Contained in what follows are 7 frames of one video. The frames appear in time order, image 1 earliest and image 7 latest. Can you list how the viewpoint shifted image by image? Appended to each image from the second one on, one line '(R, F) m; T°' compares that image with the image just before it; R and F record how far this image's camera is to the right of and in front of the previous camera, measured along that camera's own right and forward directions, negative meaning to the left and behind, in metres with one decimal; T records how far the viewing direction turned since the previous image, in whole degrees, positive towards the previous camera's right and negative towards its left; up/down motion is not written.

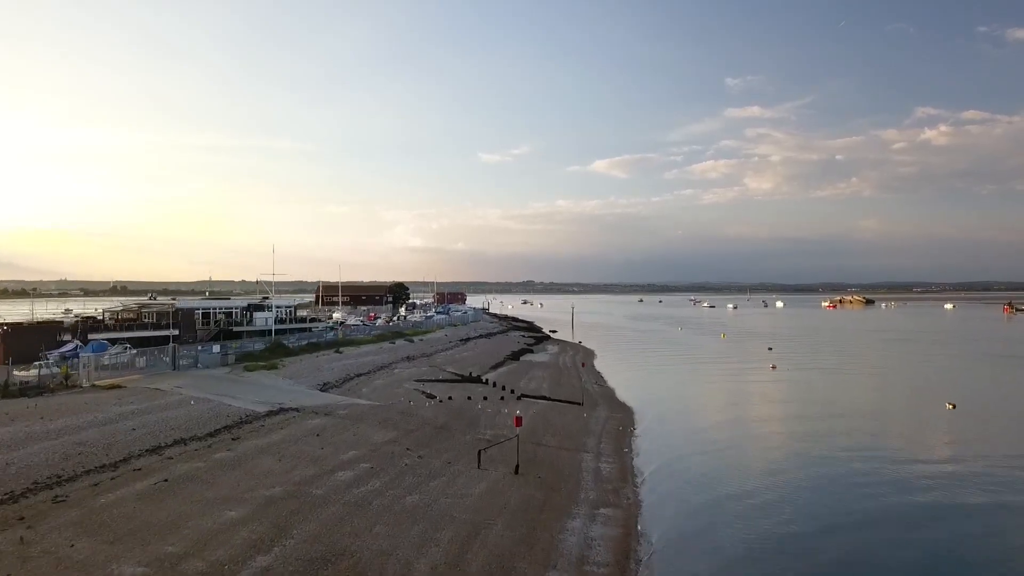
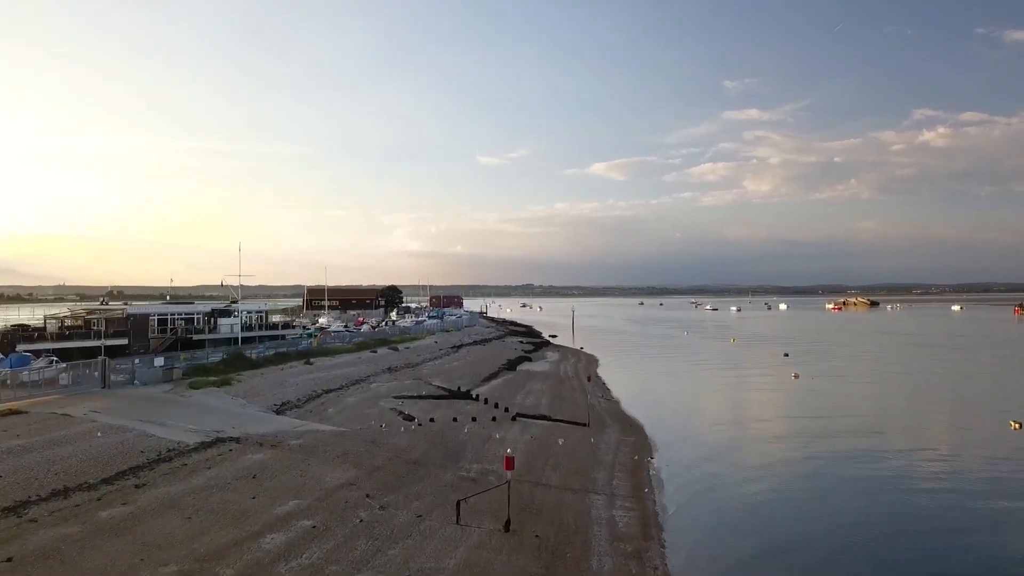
(+0.2, +3.7) m; 0°
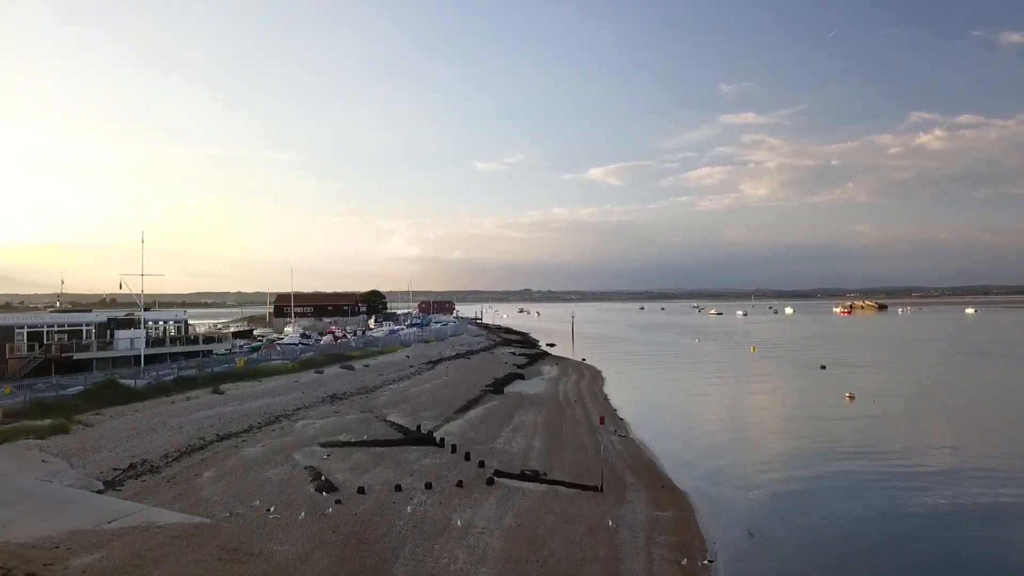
(+0.6, +7.1) m; 0°
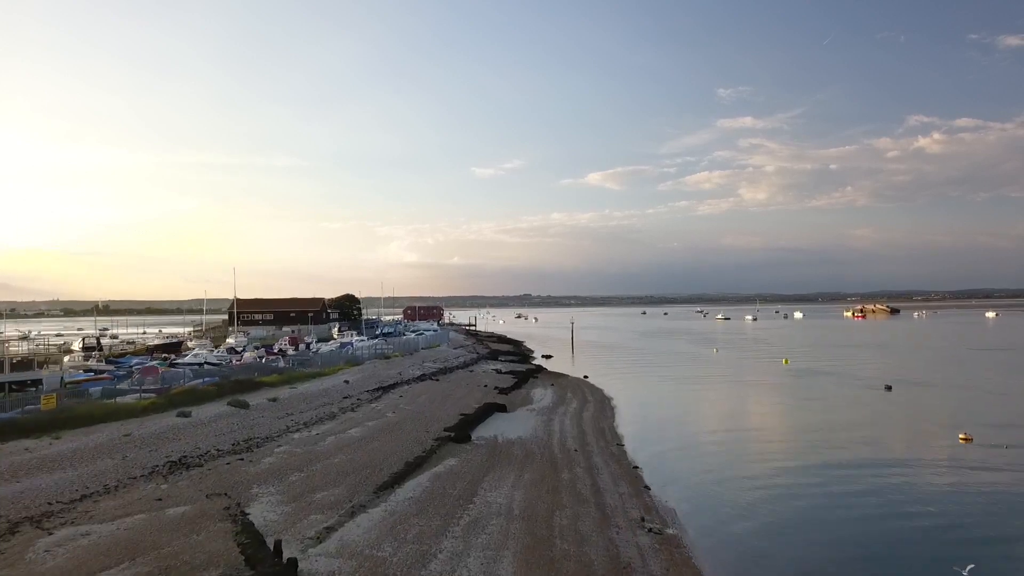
(+0.9, +8.7) m; 0°
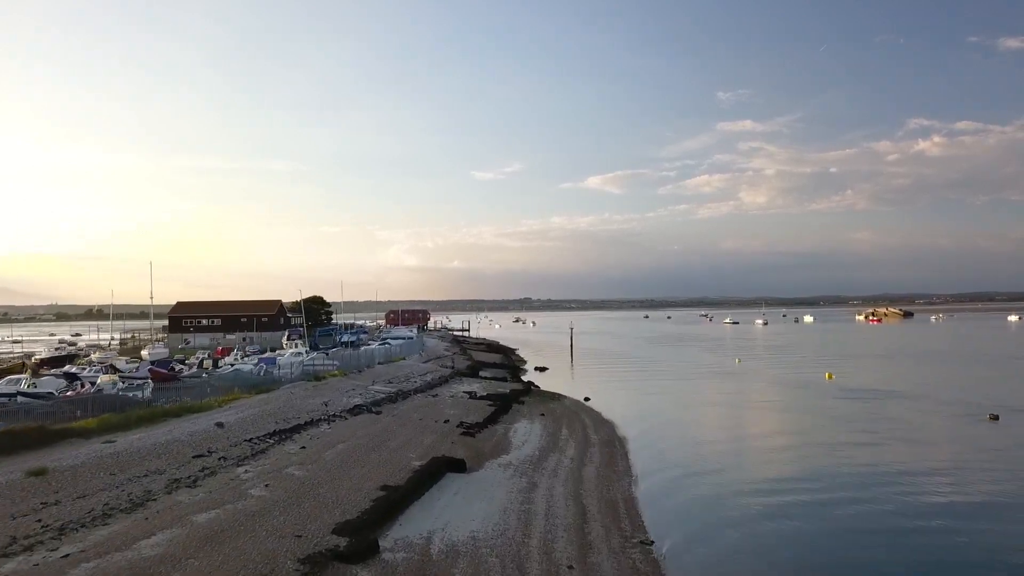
(+1.0, +8.5) m; 0°
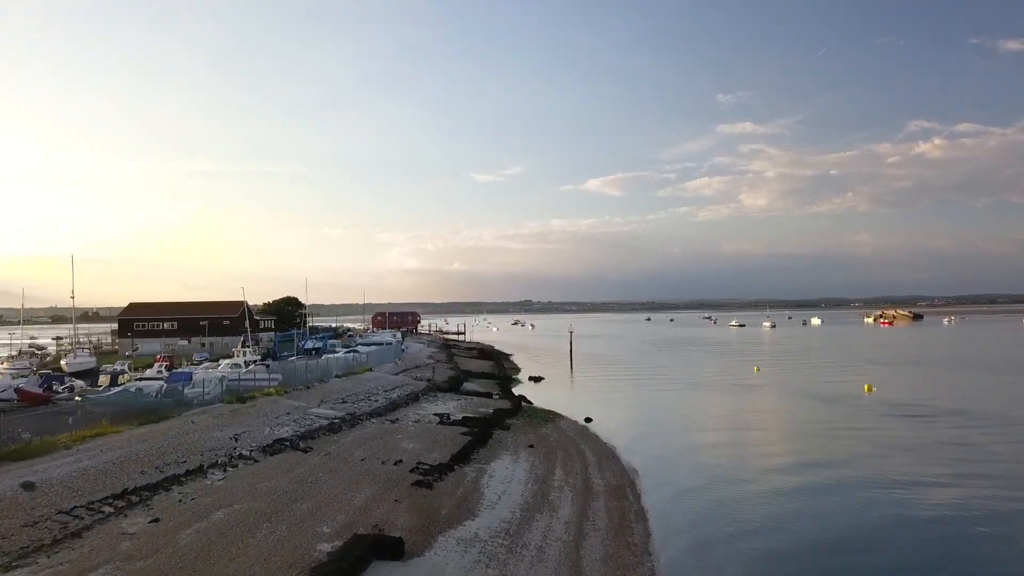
(+0.7, +5.4) m; 0°
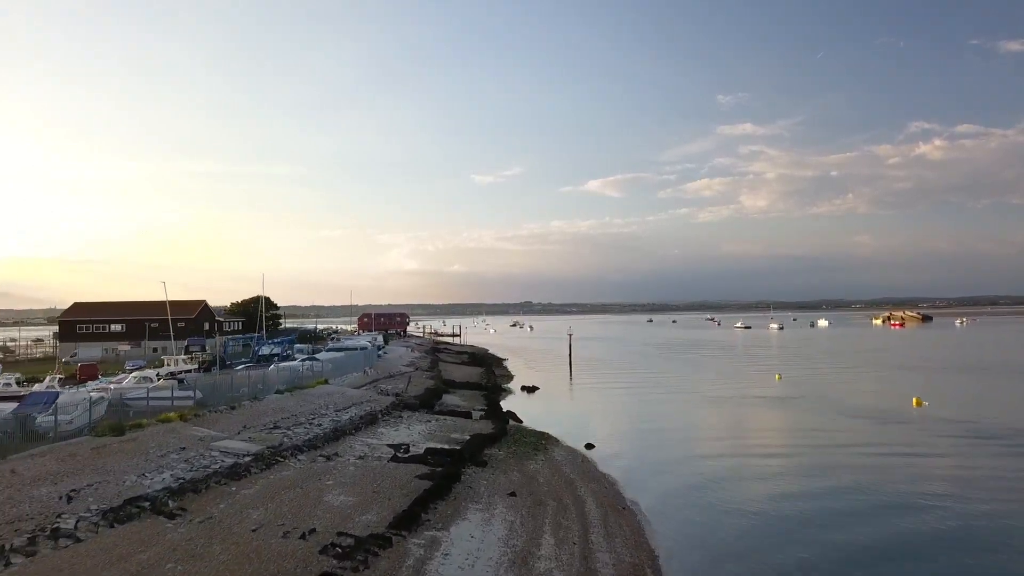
(+0.6, +5.0) m; 0°
